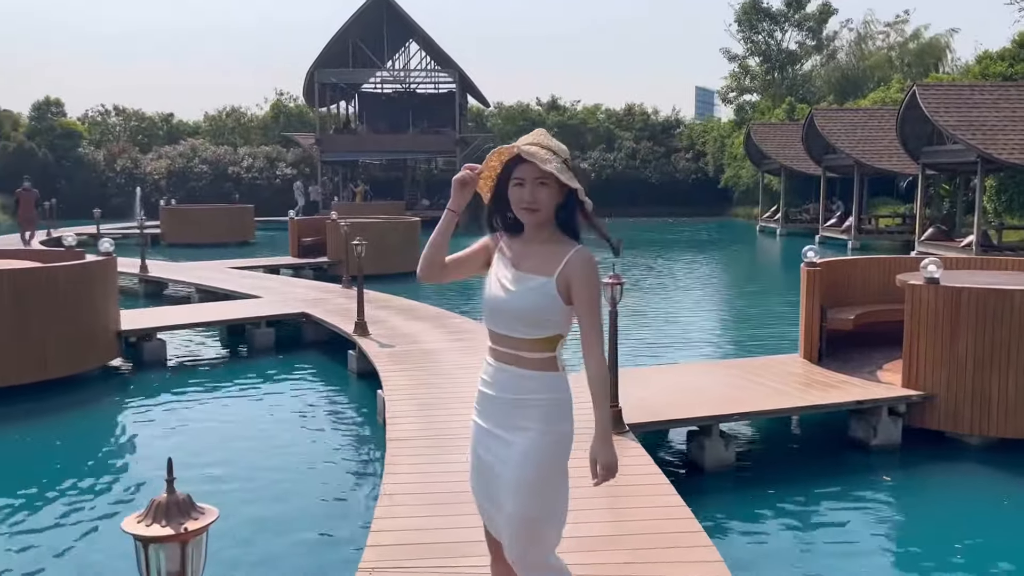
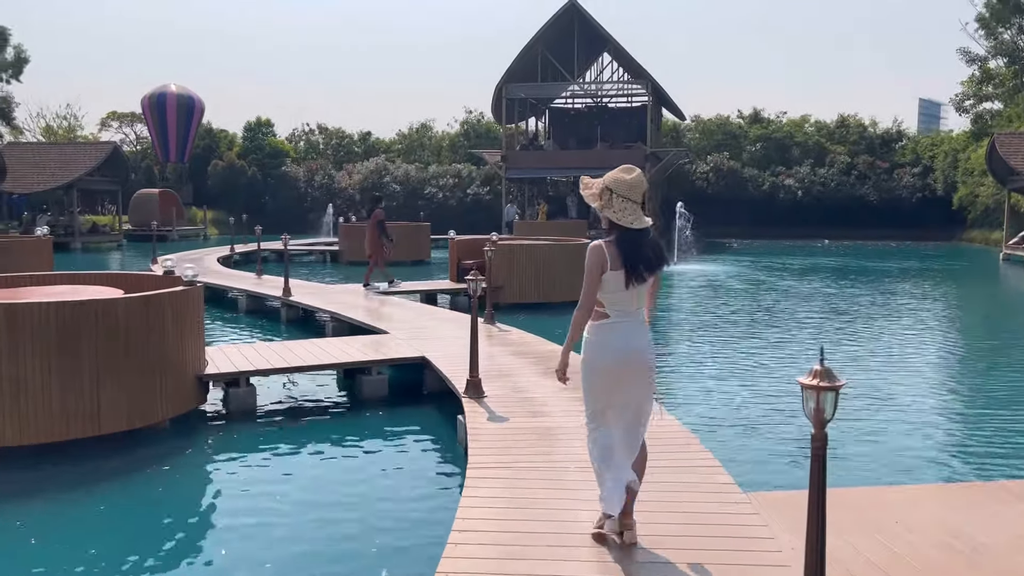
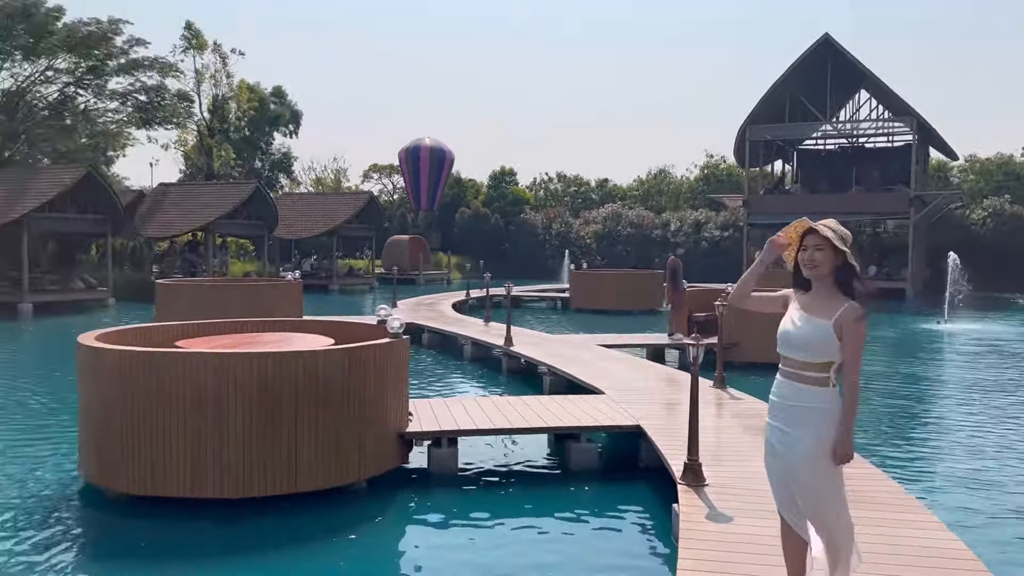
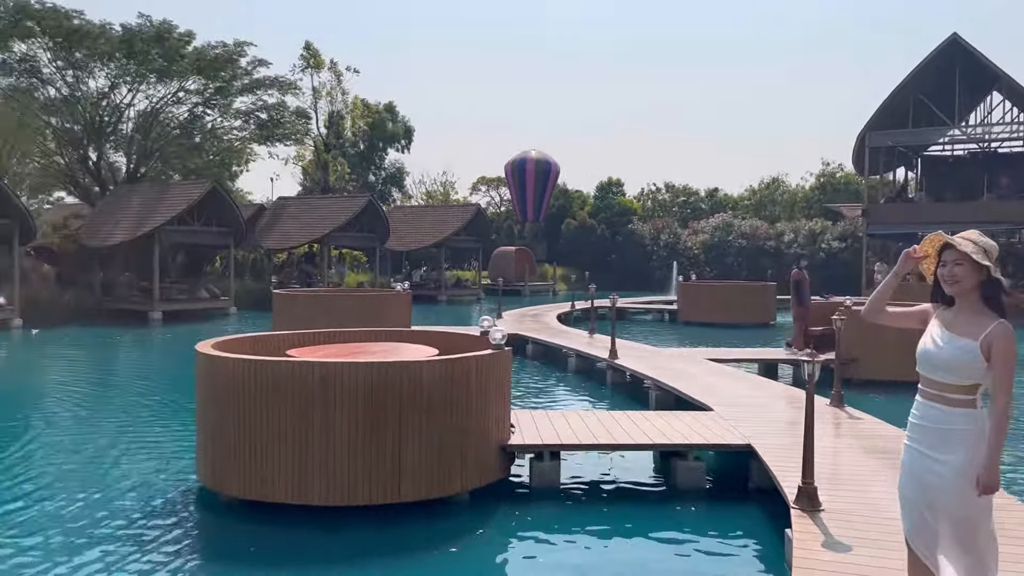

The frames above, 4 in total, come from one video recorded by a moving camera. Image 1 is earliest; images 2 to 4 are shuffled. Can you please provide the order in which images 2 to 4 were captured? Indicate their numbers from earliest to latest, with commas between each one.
2, 3, 4
